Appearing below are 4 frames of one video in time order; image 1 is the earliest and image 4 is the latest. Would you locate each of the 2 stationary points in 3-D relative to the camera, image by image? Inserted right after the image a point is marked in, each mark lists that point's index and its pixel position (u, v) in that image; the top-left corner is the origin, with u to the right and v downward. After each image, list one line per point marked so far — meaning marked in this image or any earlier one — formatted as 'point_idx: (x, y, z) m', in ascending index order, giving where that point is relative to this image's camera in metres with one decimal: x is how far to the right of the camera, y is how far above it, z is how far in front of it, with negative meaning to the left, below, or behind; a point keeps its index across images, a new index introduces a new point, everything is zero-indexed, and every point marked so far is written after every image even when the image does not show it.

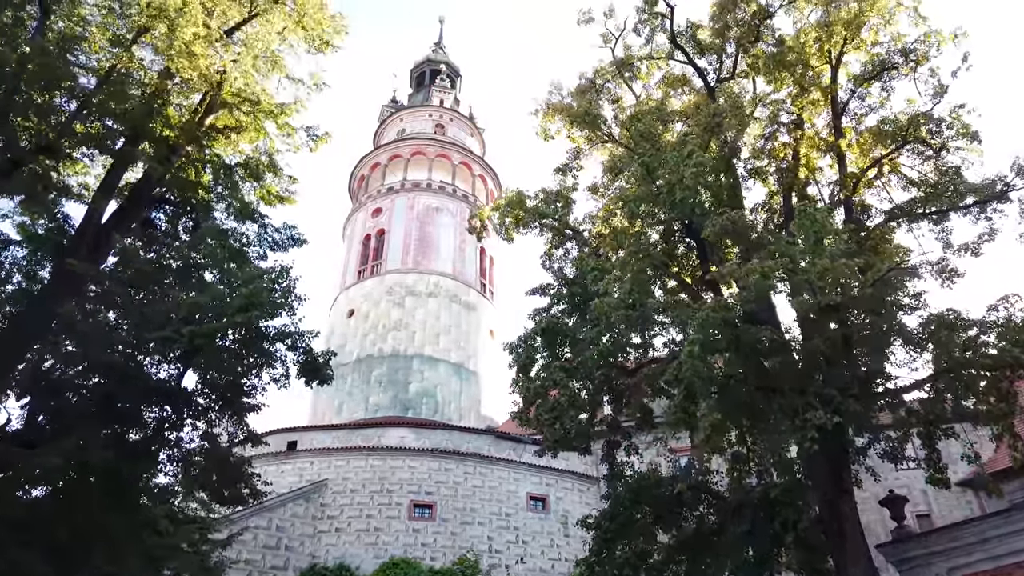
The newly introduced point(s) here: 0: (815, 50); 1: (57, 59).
0: (+4.8, +3.8, +12.0) m
1: (-6.1, +3.1, +10.1) m
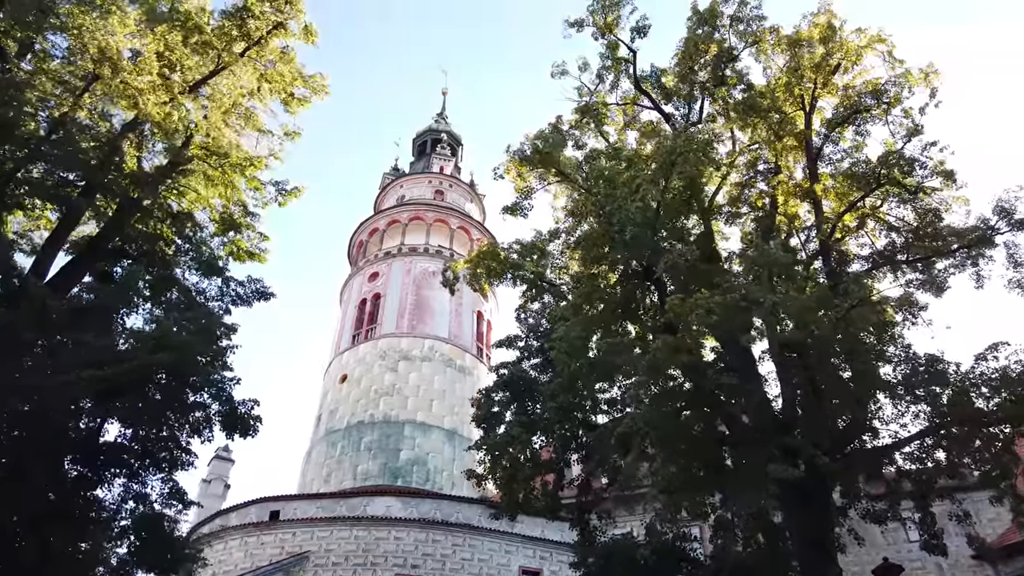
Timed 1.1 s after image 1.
0: (+4.3, +3.0, +11.7) m
1: (-6.7, +2.4, +9.9) m
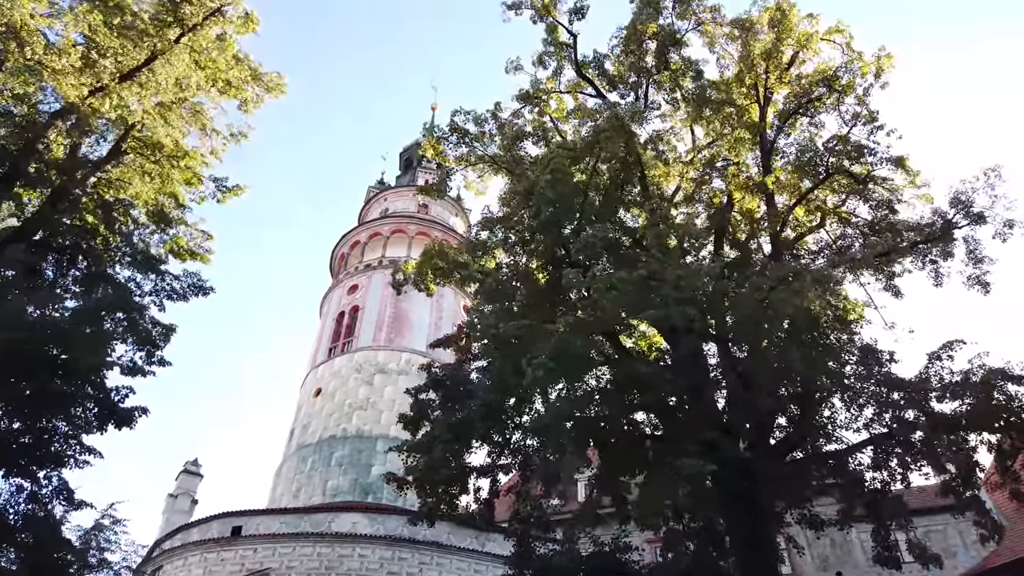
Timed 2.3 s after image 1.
0: (+3.4, +3.0, +11.3) m
1: (-7.6, +2.6, +9.4) m
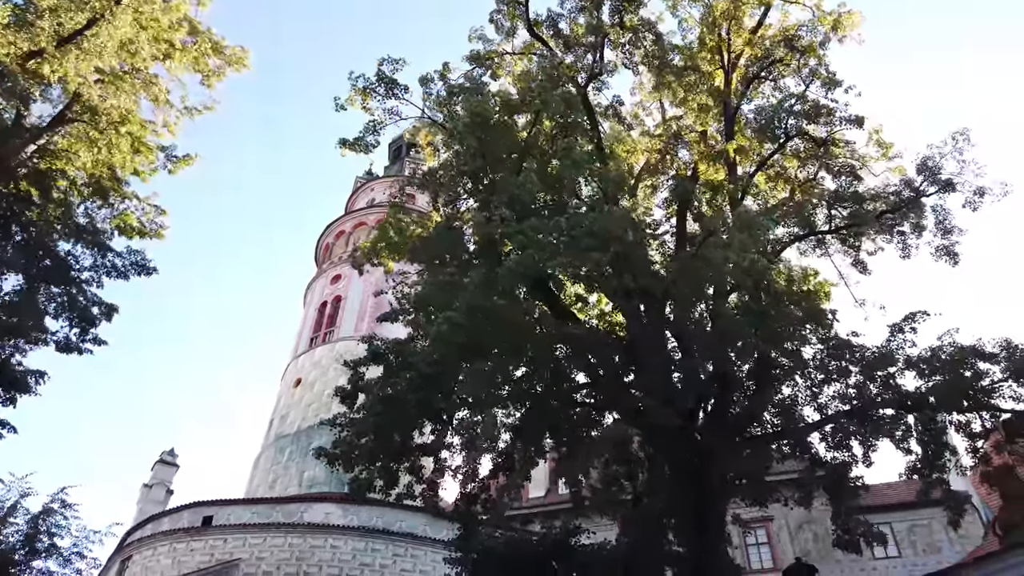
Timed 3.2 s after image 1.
0: (+2.7, +3.4, +10.8) m
1: (-8.2, +3.0, +8.9) m
